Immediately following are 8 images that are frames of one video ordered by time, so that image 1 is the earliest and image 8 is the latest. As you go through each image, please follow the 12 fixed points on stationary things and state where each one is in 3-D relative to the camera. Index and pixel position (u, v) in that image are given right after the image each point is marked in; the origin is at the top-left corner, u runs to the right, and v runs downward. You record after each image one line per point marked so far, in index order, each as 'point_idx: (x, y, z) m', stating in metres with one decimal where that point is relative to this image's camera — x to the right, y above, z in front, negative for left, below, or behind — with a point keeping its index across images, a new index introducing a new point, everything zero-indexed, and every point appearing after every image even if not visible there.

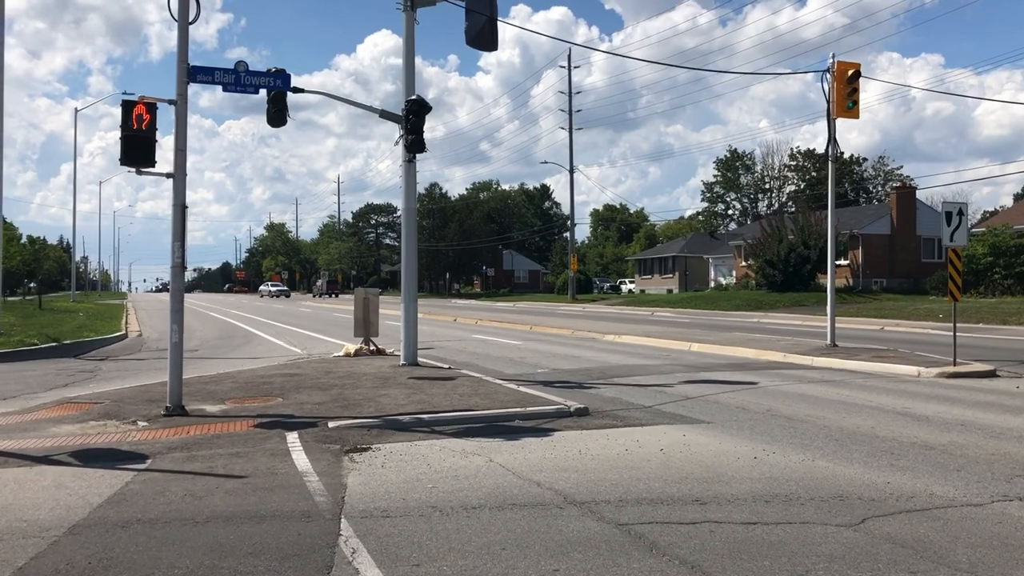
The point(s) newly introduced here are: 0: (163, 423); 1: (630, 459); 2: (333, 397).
0: (-3.7, -1.4, +10.0) m
1: (+1.0, -1.4, +7.6) m
2: (-2.2, -1.3, +11.3) m
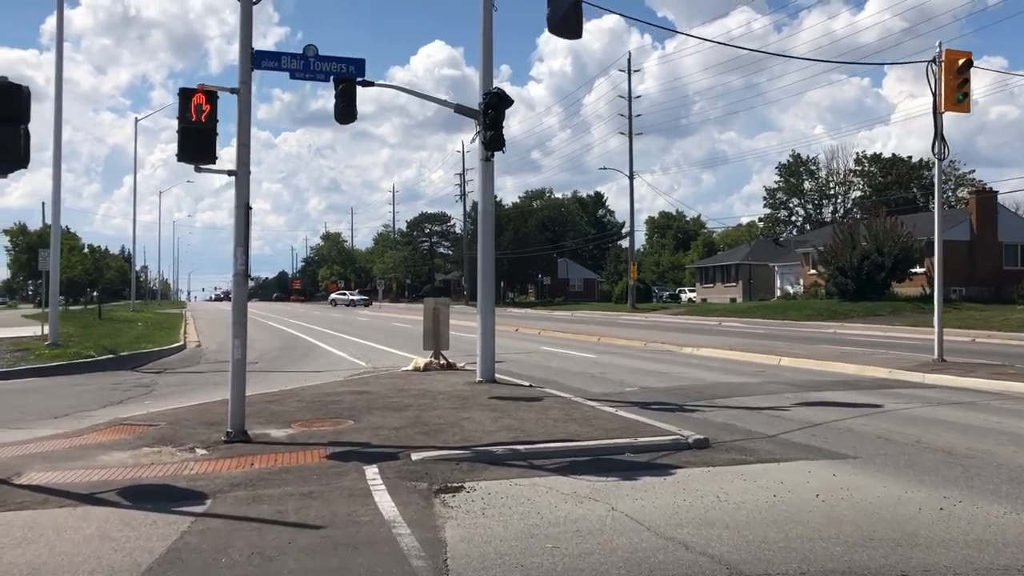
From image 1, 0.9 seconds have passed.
0: (-2.7, -1.5, +8.8) m
1: (+1.8, -1.5, +6.2) m
2: (-1.1, -1.4, +10.1) m
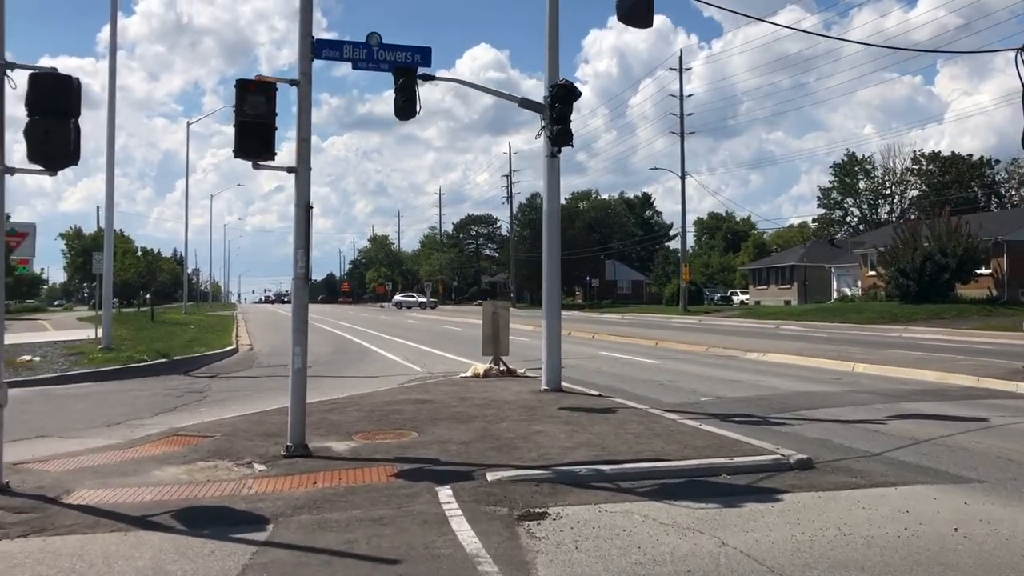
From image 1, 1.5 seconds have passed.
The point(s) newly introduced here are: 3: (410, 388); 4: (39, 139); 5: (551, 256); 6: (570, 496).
0: (-2.0, -1.6, +8.2) m
1: (+2.4, -1.5, +5.4) m
2: (-0.3, -1.5, +9.4) m
3: (-1.5, -1.5, +13.8) m
4: (-3.8, +1.2, +7.4) m
5: (+0.5, +0.4, +12.6) m
6: (+0.4, -1.5, +6.9) m
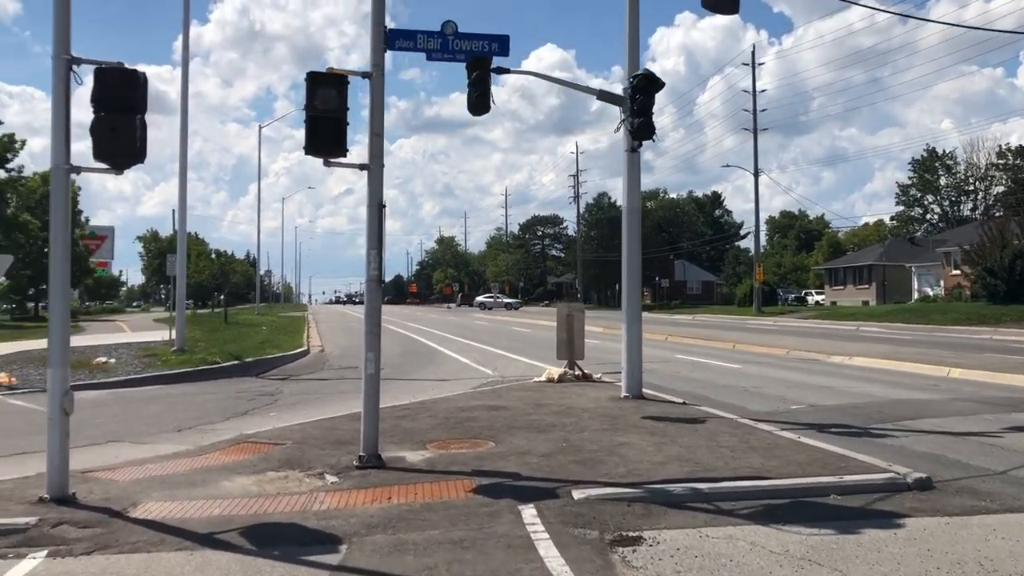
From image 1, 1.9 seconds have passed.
0: (-1.3, -1.6, +7.8) m
1: (+2.9, -1.5, +4.7) m
2: (+0.5, -1.5, +8.9) m
3: (-0.4, -1.5, +13.3) m
4: (-3.1, +1.1, +7.1) m
5: (+1.5, +0.4, +12.0) m
6: (+1.0, -1.6, +6.4) m
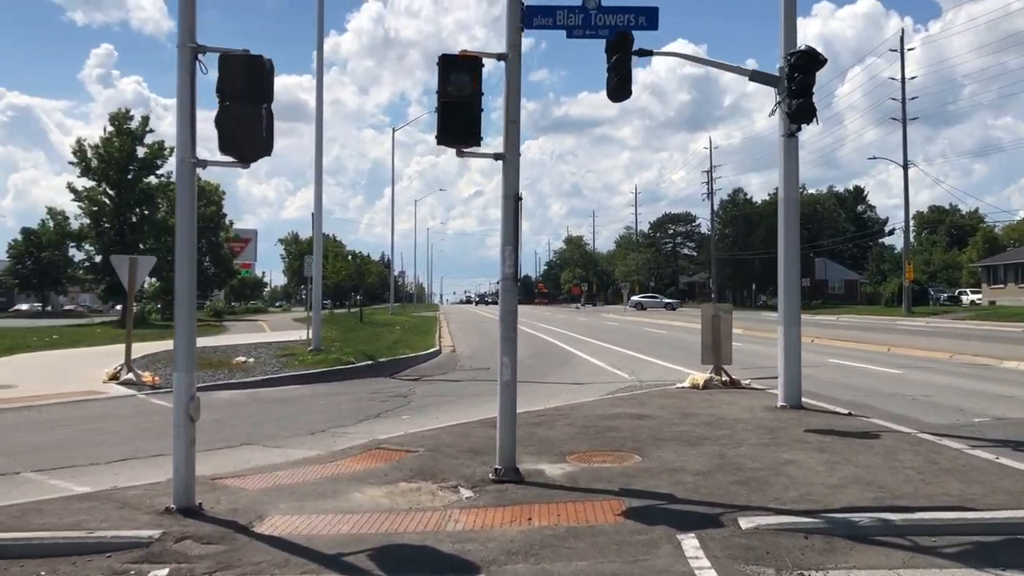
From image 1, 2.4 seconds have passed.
0: (-0.1, -1.6, +7.2) m
1: (+3.6, -1.5, +3.5) m
2: (+1.8, -1.5, +8.0) m
3: (+1.5, -1.5, +12.5) m
4: (-2.0, +1.2, +6.7) m
5: (+3.3, +0.4, +11.0) m
6: (+2.0, -1.6, +5.4) m
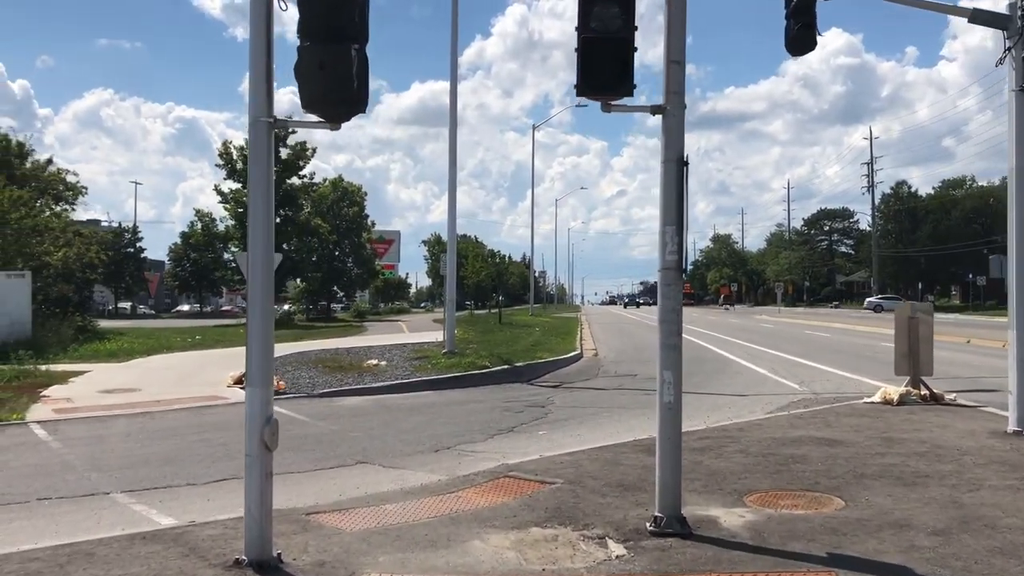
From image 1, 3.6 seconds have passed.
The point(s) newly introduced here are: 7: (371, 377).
0: (+0.8, -1.6, +5.4) m
1: (+4.0, -1.4, +1.2) m
2: (+2.8, -1.4, +6.0) m
3: (+3.3, -1.5, +10.5) m
4: (-1.1, +1.2, +5.3) m
5: (+4.8, +0.5, +8.6) m
6: (+2.7, -1.5, +3.3) m
7: (-2.6, -1.6, +16.8) m
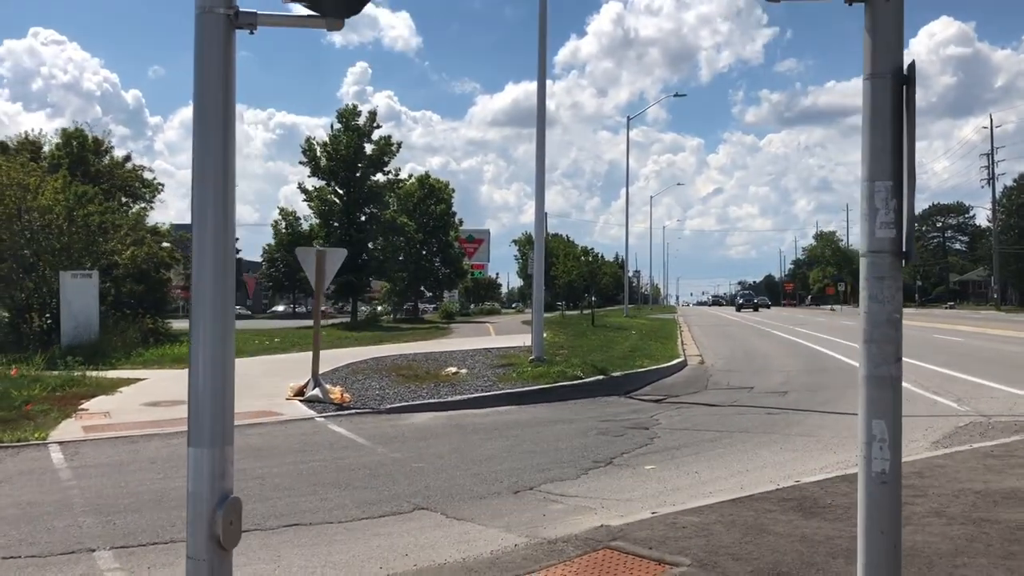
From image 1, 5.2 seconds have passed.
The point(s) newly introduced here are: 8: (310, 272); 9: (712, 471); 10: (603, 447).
0: (+1.2, -1.5, +3.2) m
1: (+3.9, -1.4, -1.3) m
2: (+3.3, -1.4, +3.5) m
3: (+4.1, -1.4, +7.9) m
4: (-0.8, +1.2, +3.2) m
5: (+5.4, +0.5, +6.0) m
6: (+2.8, -1.5, +0.9) m
7: (-1.0, -1.6, +14.8) m
8: (-3.0, +0.2, +14.0) m
9: (+1.8, -1.7, +8.7) m
10: (+1.0, -1.7, +10.3) m
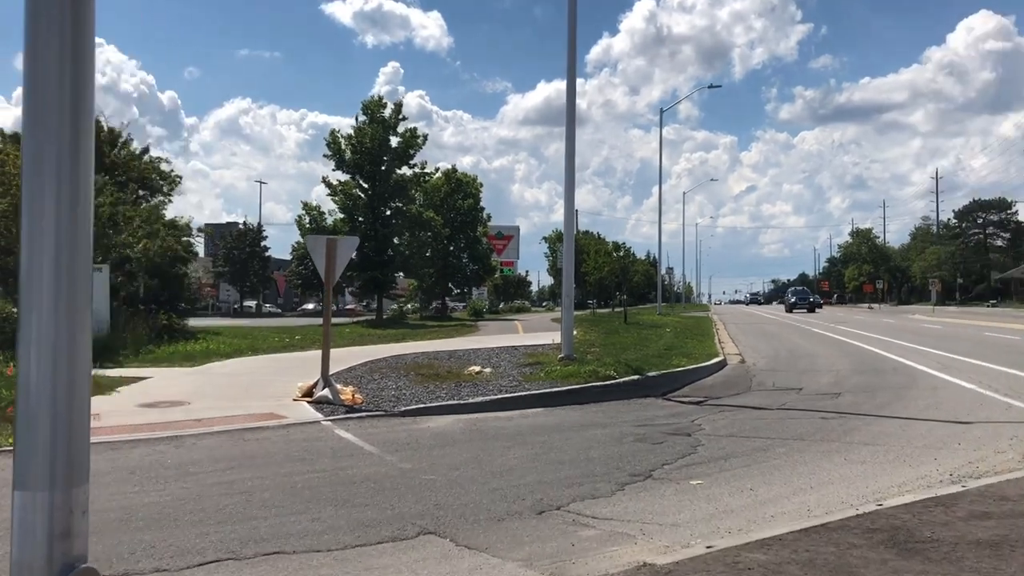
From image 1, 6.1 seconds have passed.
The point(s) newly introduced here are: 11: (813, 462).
0: (+1.2, -1.4, +1.9) m
1: (+3.8, -1.3, -2.7) m
2: (+3.3, -1.3, +2.2) m
3: (+4.3, -1.3, +6.6) m
4: (-0.7, +1.3, +2.0) m
5: (+5.5, +0.6, +4.6) m
6: (+2.7, -1.4, -0.4) m
7: (-0.6, -1.5, +13.7) m
8: (-2.7, +0.4, +12.9) m
9: (+2.0, -1.6, +7.5) m
10: (+1.2, -1.6, +9.0) m
11: (+2.8, -1.6, +8.5) m
